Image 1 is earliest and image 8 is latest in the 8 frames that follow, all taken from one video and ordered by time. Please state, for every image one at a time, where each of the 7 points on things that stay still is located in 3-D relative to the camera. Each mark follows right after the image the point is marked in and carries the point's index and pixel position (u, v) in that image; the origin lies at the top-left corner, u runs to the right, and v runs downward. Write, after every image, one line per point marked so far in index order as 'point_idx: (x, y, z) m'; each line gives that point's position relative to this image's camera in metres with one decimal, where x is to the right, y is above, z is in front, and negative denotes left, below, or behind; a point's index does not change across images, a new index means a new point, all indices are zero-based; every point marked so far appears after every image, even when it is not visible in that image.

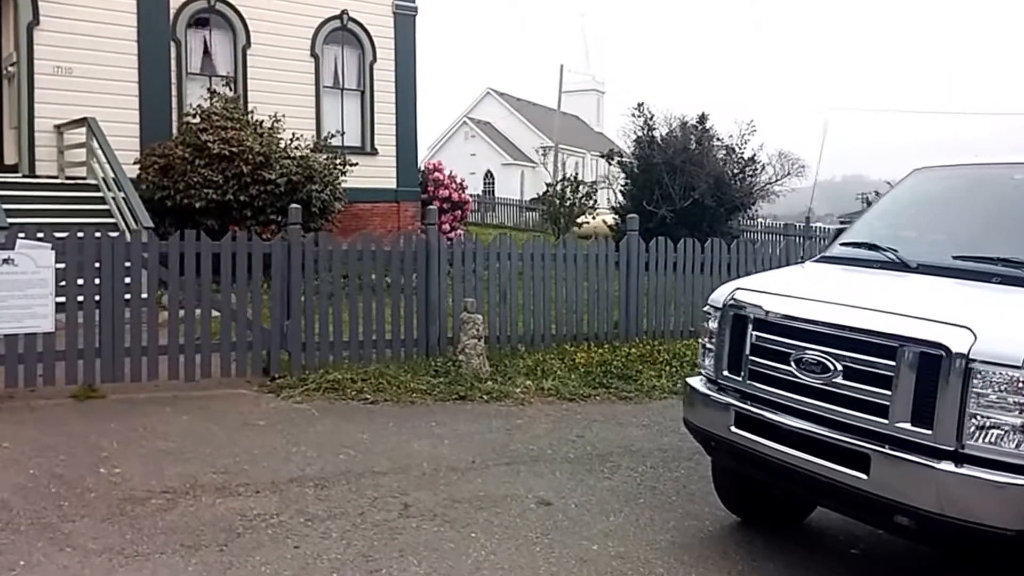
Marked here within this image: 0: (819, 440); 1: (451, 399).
0: (+1.5, -0.7, +4.3) m
1: (-0.5, -1.0, +8.0) m
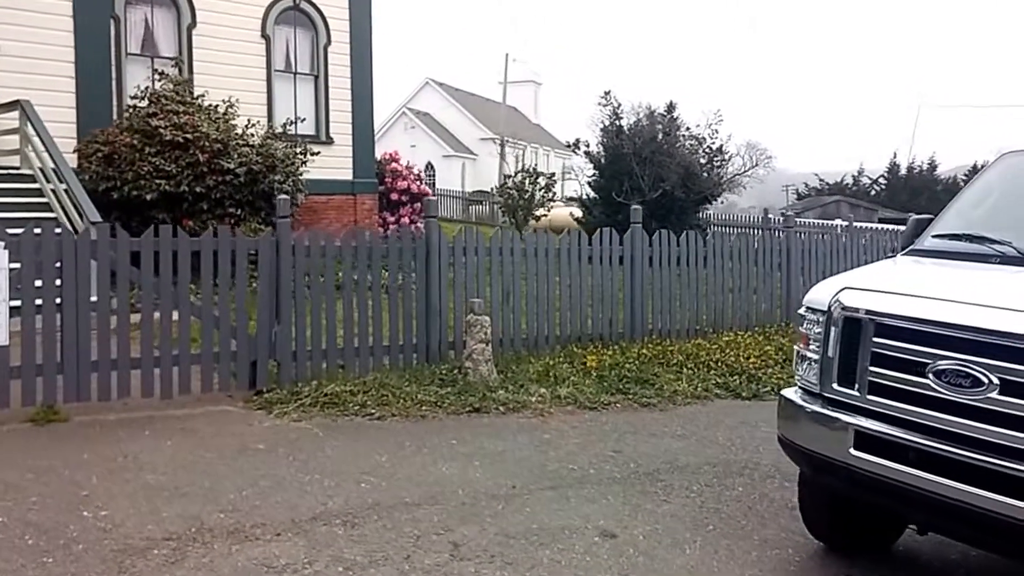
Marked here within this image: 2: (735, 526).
0: (+1.9, -0.7, +3.7) m
1: (-0.4, -1.0, +7.2) m
2: (+1.3, -1.4, +5.3) m
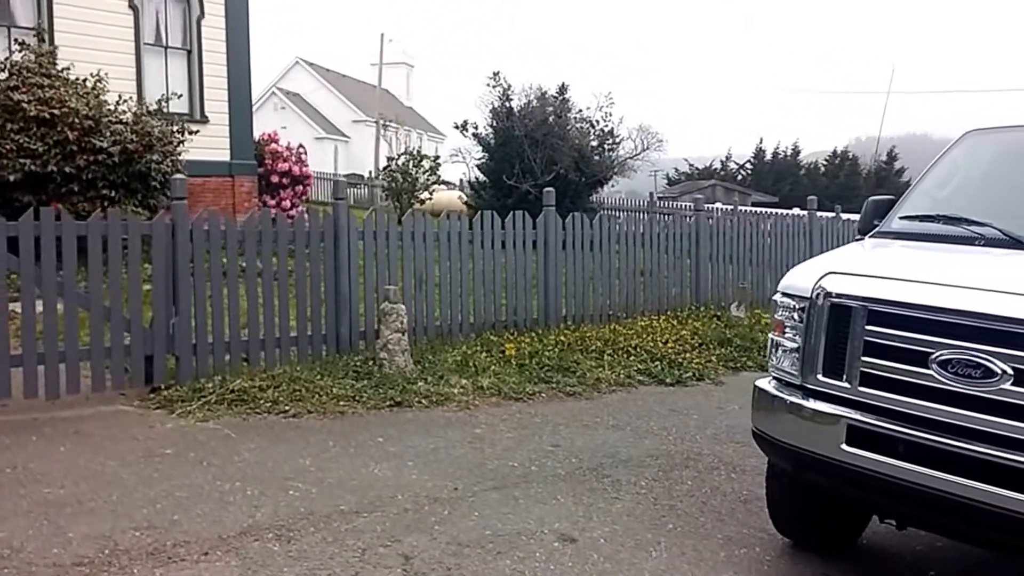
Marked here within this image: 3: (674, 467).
0: (+1.8, -0.7, +3.6) m
1: (-0.9, -0.9, +6.7) m
2: (+1.0, -1.3, +5.1) m
3: (+1.1, -1.2, +6.1) m
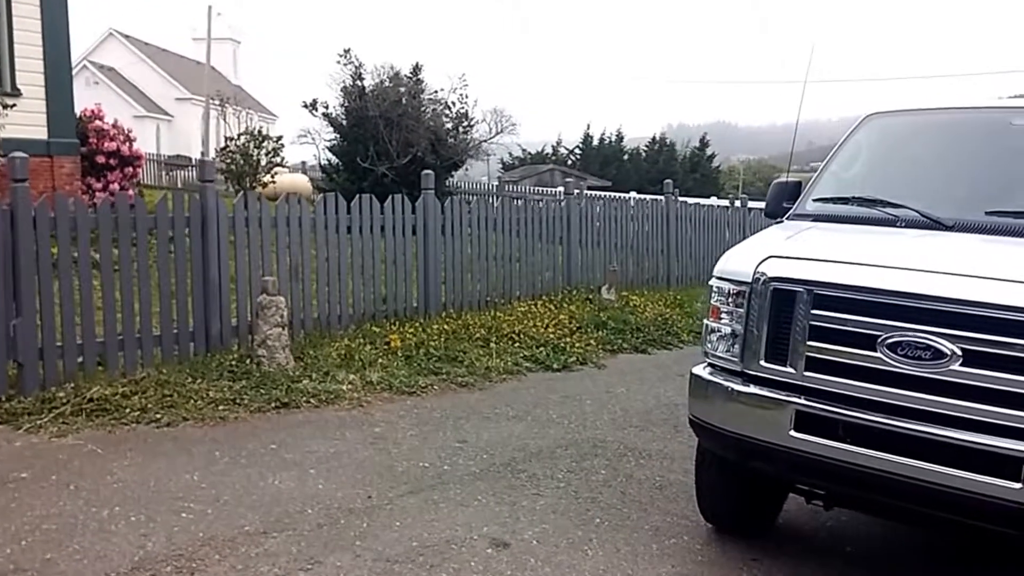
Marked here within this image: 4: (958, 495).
0: (+1.6, -0.6, +3.5) m
1: (-1.6, -0.8, +6.2) m
2: (+0.6, -1.2, +4.9) m
3: (+0.5, -1.1, +5.9) m
4: (+1.7, -0.8, +3.5) m
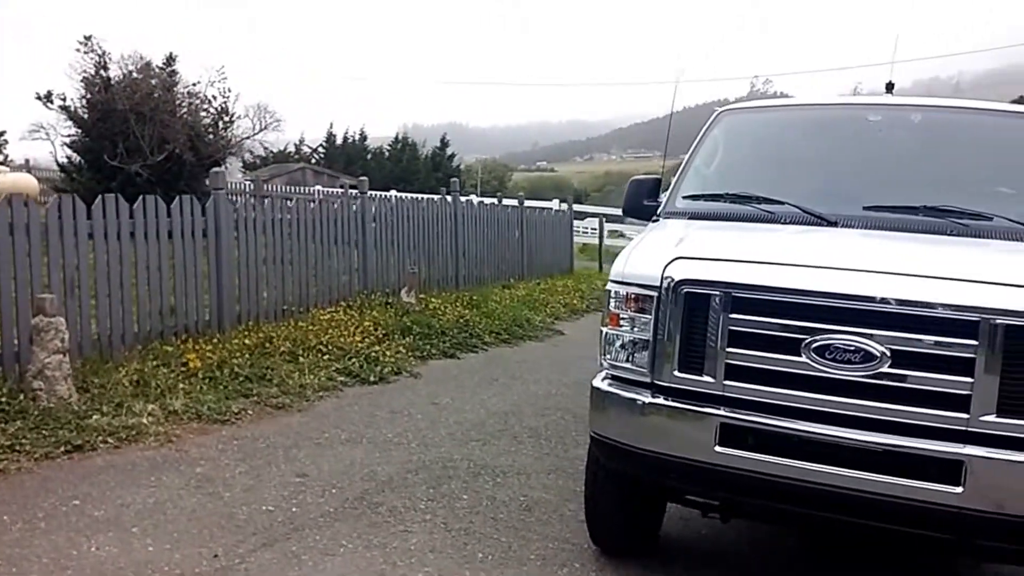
0: (+1.3, -0.6, +3.4) m
1: (-2.5, -0.9, +5.1) m
2: (-0.1, -1.2, +4.5) m
3: (-0.4, -1.1, +5.4) m
4: (+1.4, -0.8, +3.4) m
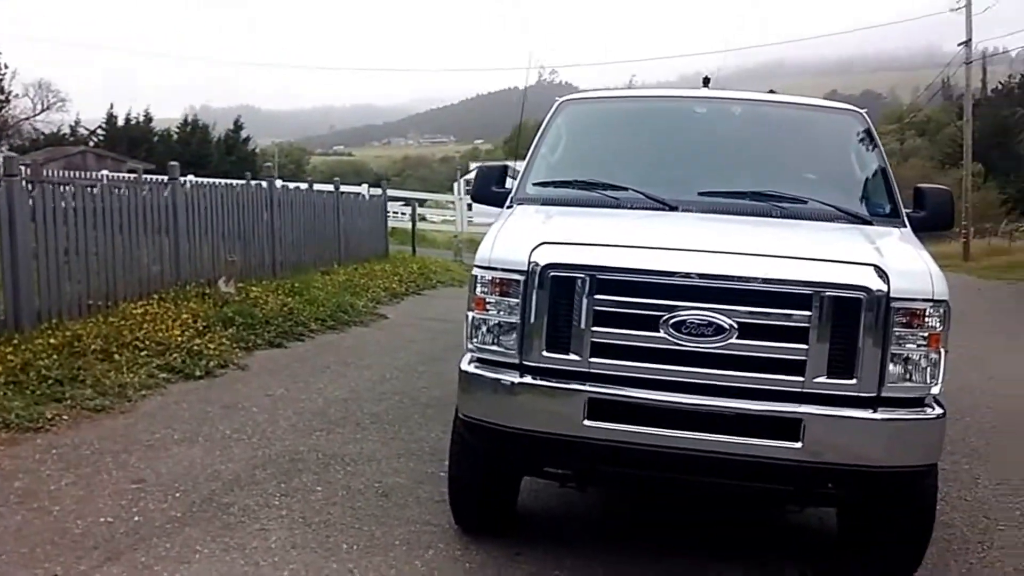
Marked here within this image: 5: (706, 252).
0: (+0.8, -0.5, +3.7) m
1: (-3.2, -0.9, +4.6) m
2: (-0.7, -1.2, +4.4) m
3: (-1.3, -1.0, +5.3) m
4: (+0.9, -0.7, +3.7) m
5: (+0.8, +0.2, +3.8) m
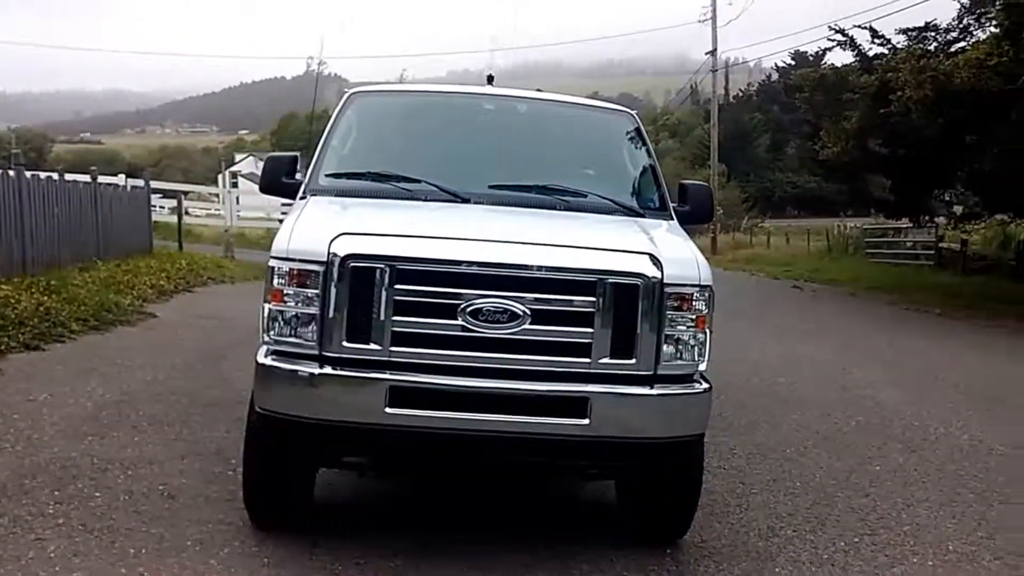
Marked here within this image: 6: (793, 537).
0: (0.0, -0.5, +3.9) m
1: (-4.1, -0.9, +3.8) m
2: (-1.6, -1.2, +4.3) m
3: (-2.4, -1.0, +4.9) m
4: (+0.1, -0.6, +3.9) m
5: (-0.1, +0.2, +4.0) m
6: (+1.5, -1.3, +4.9) m
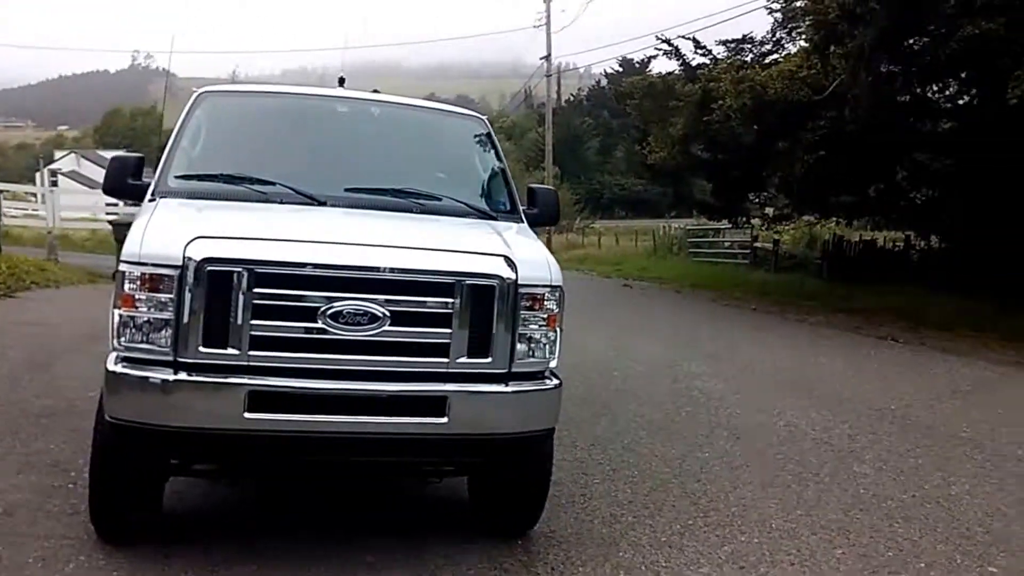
0: (-0.6, -0.5, +3.9) m
1: (-4.6, -1.0, +3.1) m
2: (-2.3, -1.2, +4.0) m
3: (-3.1, -1.1, +4.6) m
4: (-0.5, -0.6, +4.0) m
5: (-0.7, +0.2, +4.1) m
6: (+0.7, -1.3, +5.2) m
